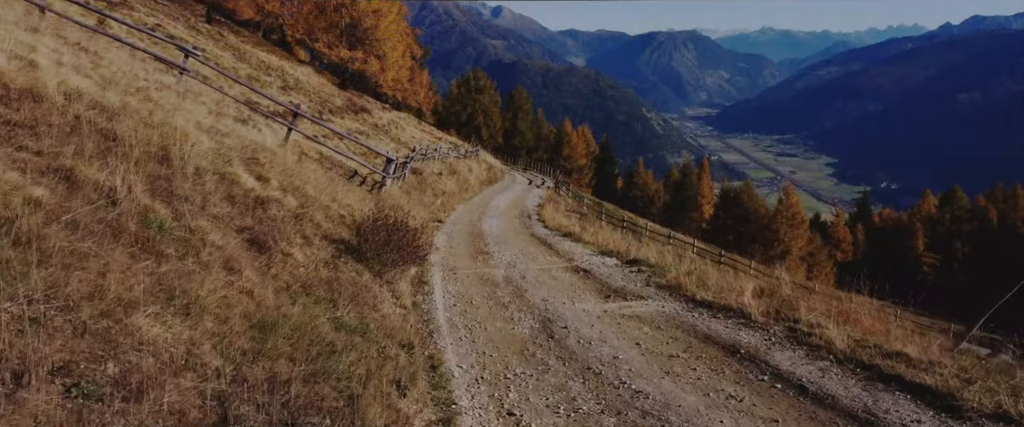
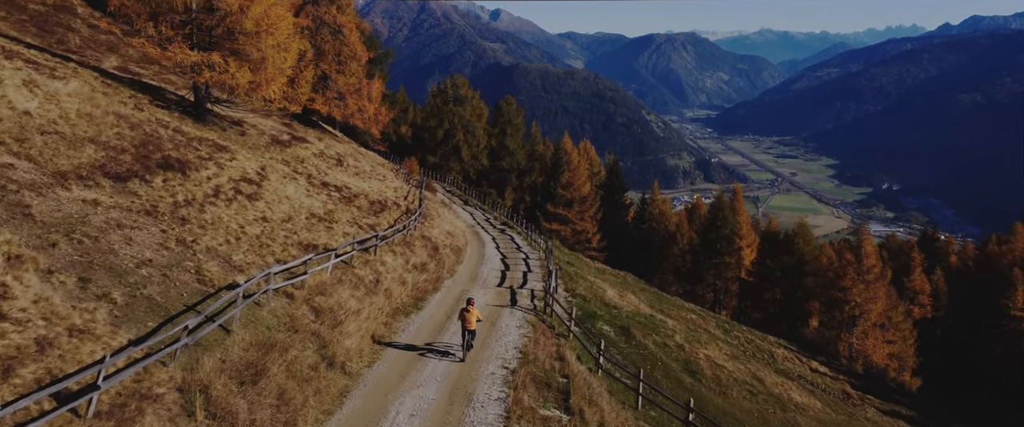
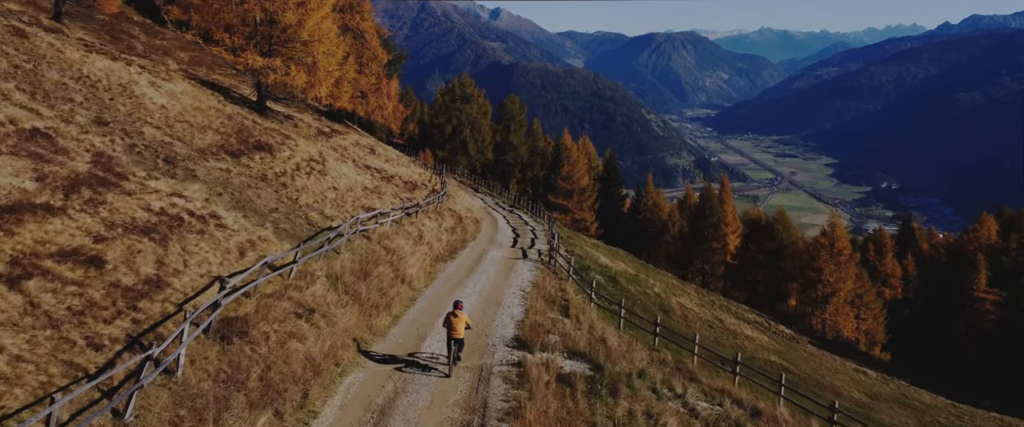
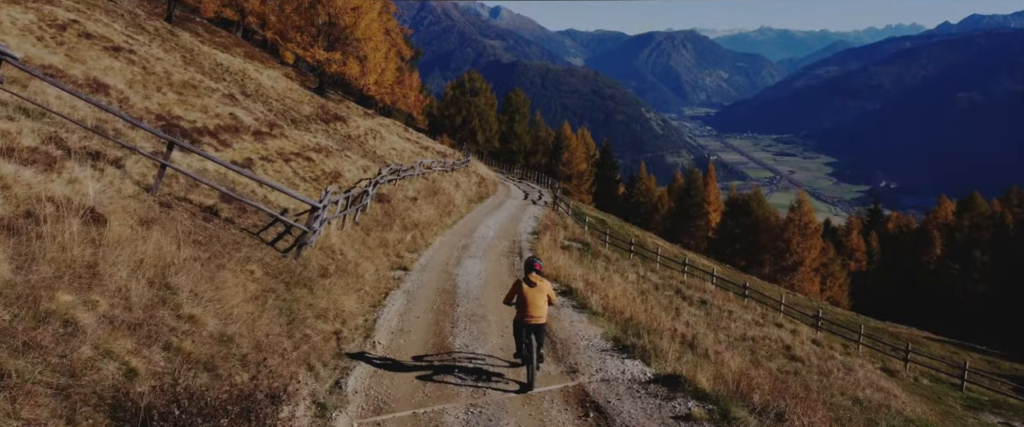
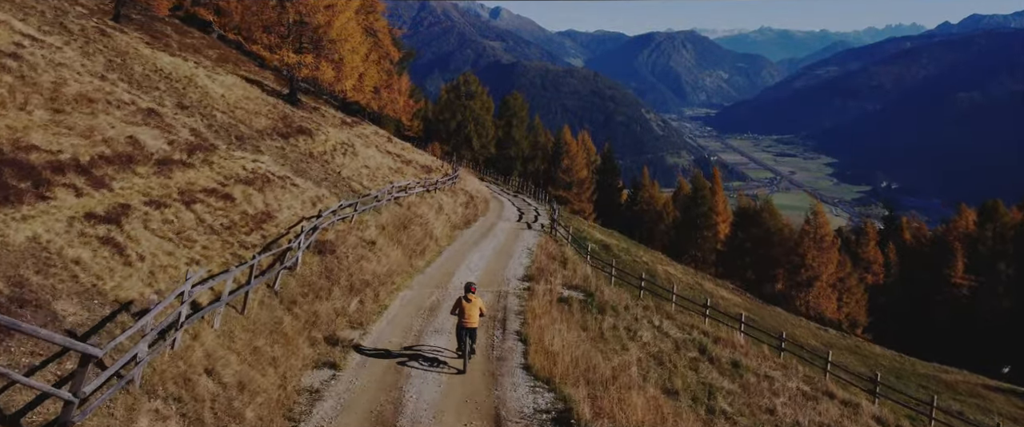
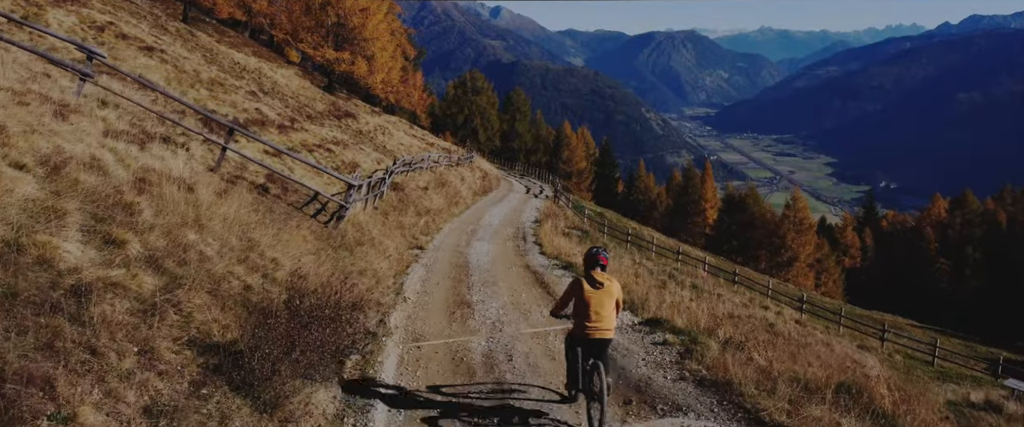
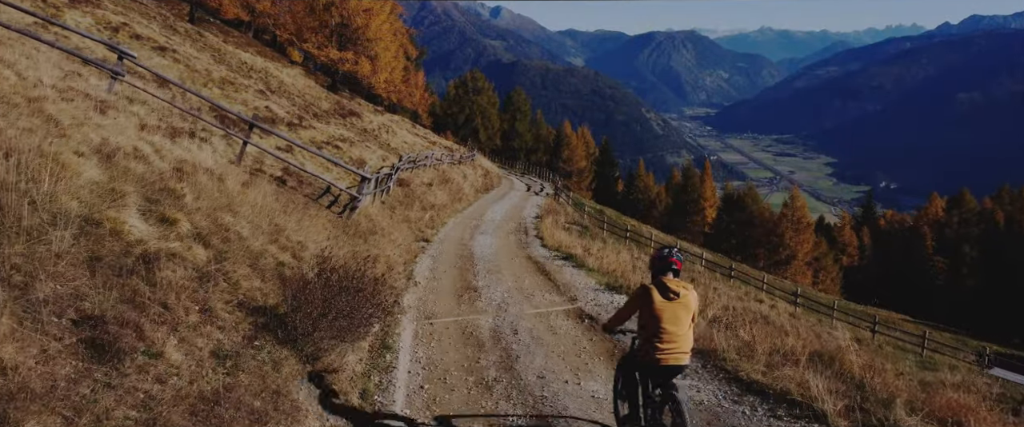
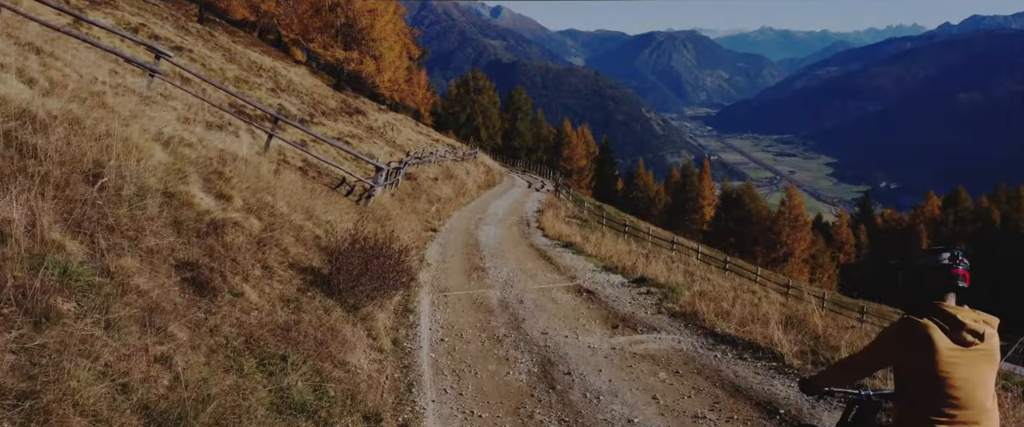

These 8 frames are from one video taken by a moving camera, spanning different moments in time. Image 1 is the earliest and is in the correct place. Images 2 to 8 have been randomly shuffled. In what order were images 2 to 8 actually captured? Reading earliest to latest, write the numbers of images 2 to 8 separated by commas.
8, 7, 6, 4, 5, 3, 2
